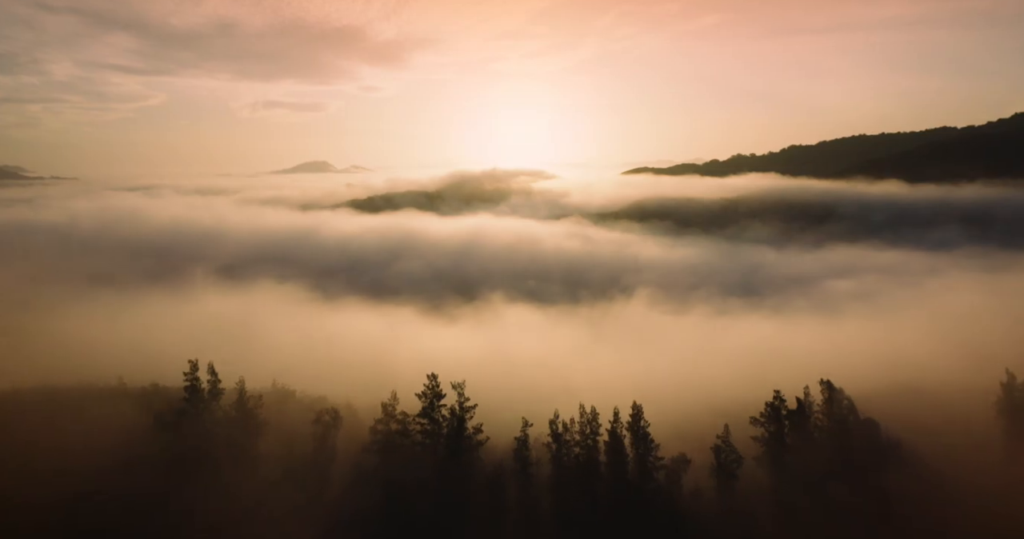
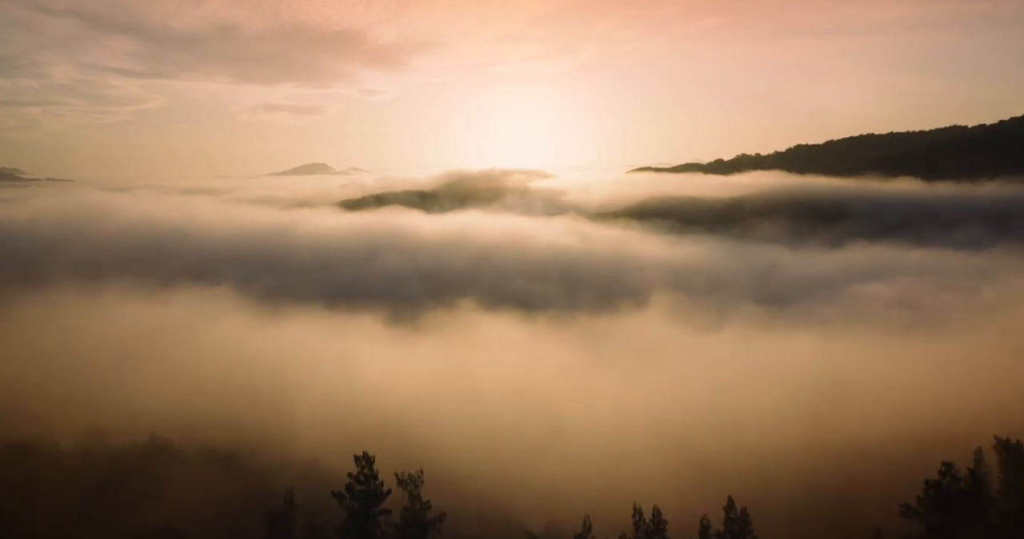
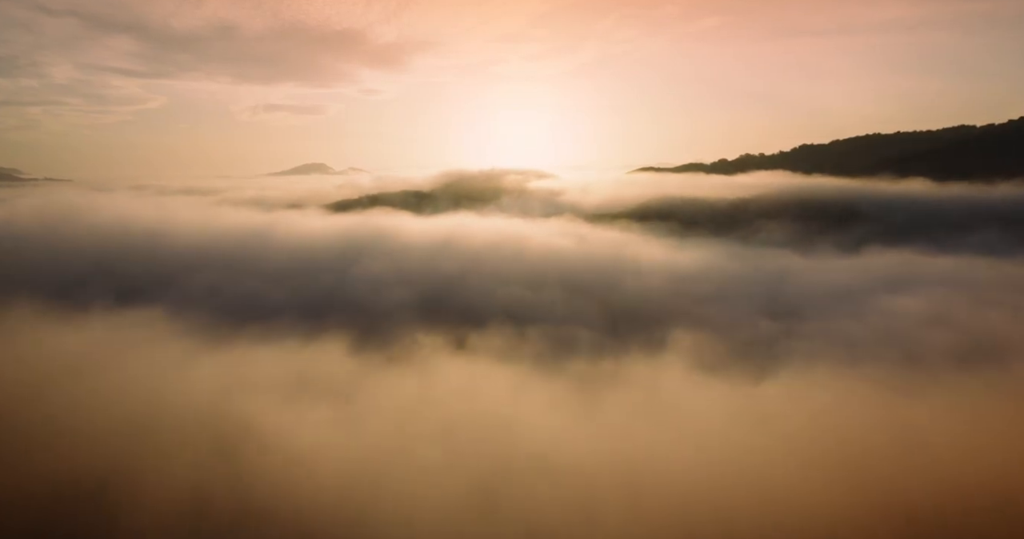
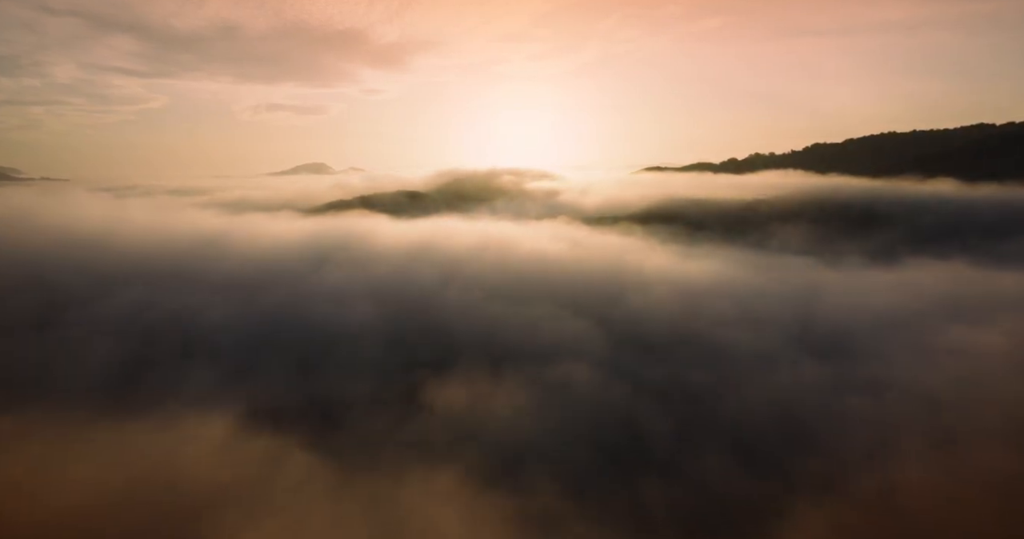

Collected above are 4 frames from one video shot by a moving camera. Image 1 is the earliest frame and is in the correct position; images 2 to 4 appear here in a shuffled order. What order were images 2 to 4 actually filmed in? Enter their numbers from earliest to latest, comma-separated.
2, 3, 4
